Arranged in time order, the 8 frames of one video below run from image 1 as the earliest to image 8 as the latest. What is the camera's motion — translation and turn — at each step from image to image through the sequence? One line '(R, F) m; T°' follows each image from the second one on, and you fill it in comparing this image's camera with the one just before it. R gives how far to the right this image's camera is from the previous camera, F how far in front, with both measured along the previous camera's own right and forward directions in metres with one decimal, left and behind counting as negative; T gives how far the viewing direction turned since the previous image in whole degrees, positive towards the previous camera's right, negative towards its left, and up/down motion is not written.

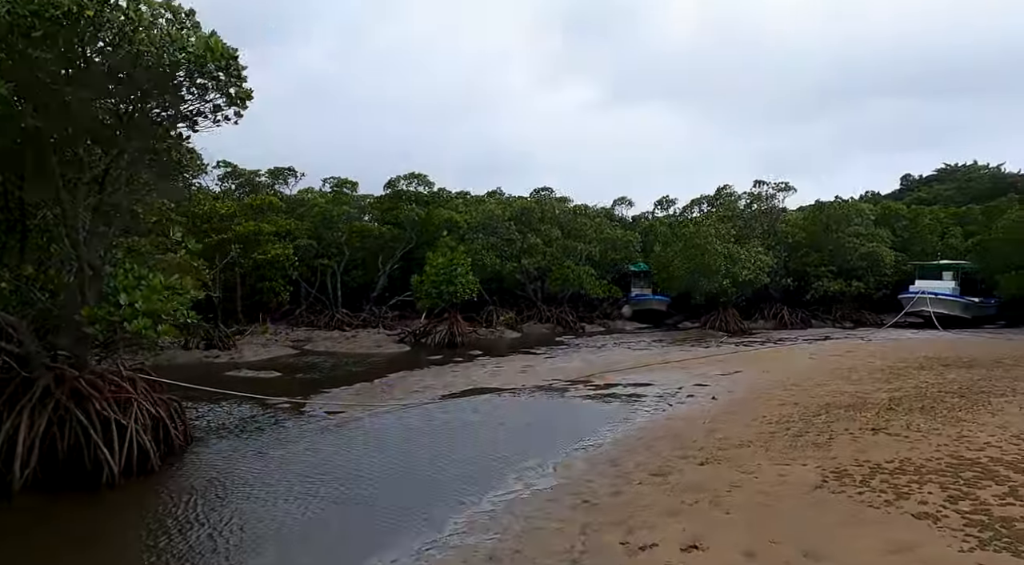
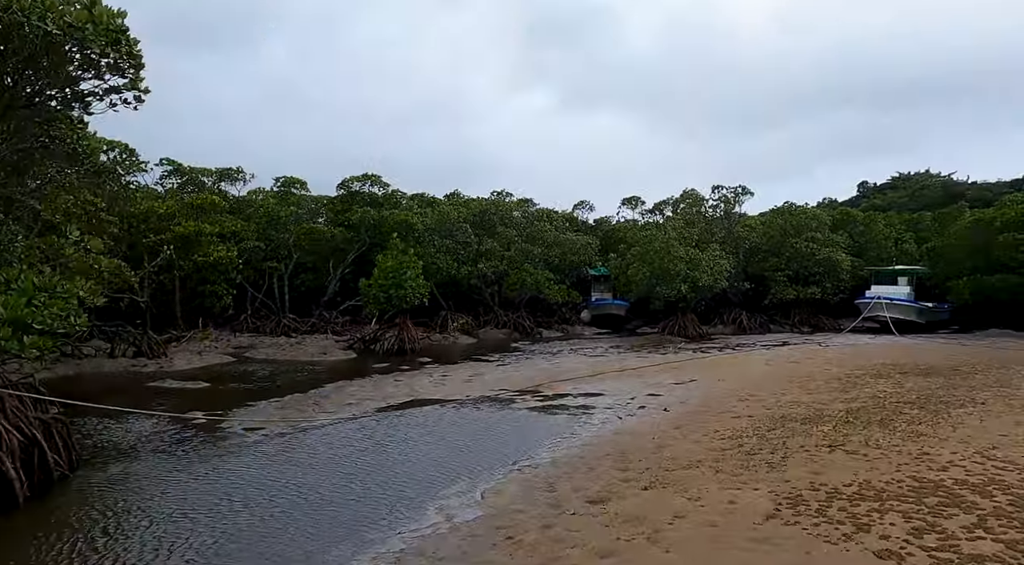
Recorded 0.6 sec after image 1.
(+0.5, +0.9) m; +3°
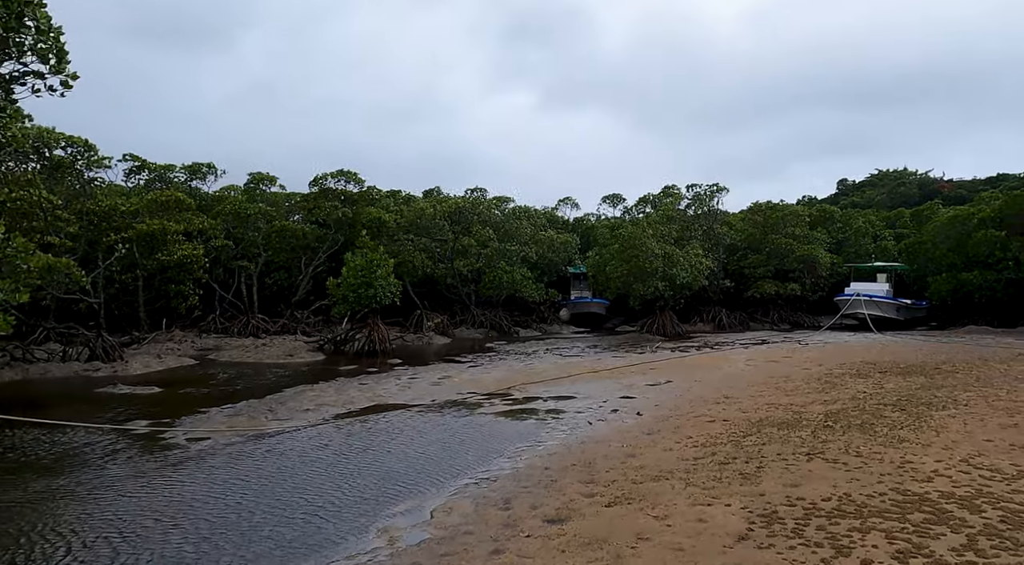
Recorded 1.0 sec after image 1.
(+0.3, +0.6) m; +1°
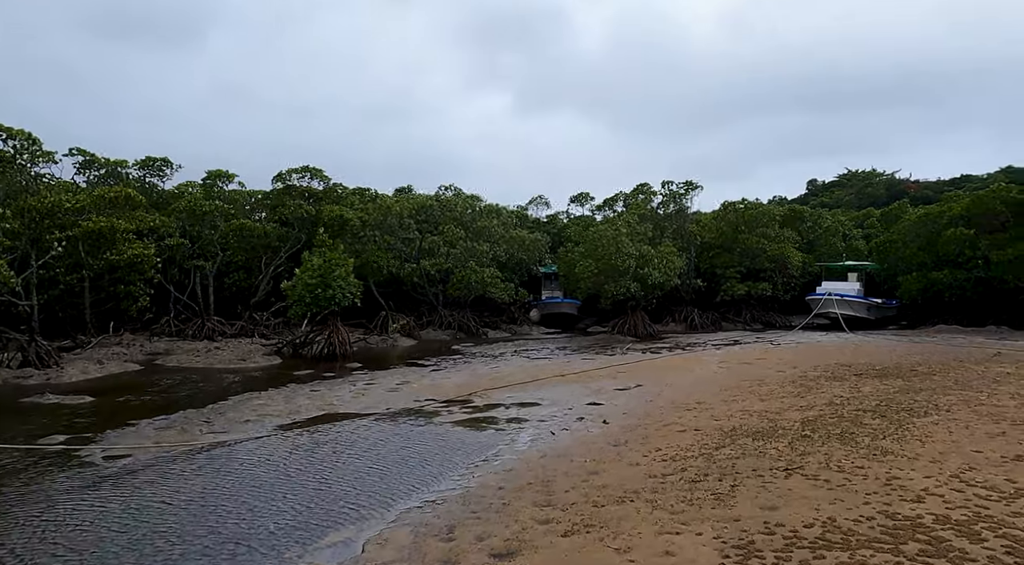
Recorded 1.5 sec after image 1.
(+0.3, +0.8) m; +2°
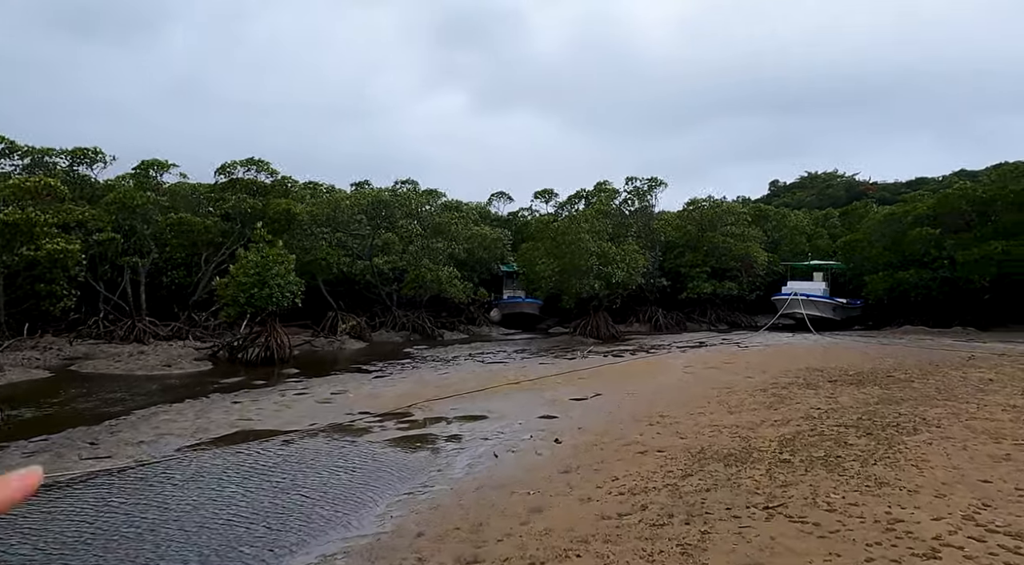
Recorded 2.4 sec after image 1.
(+0.4, +1.4) m; +3°
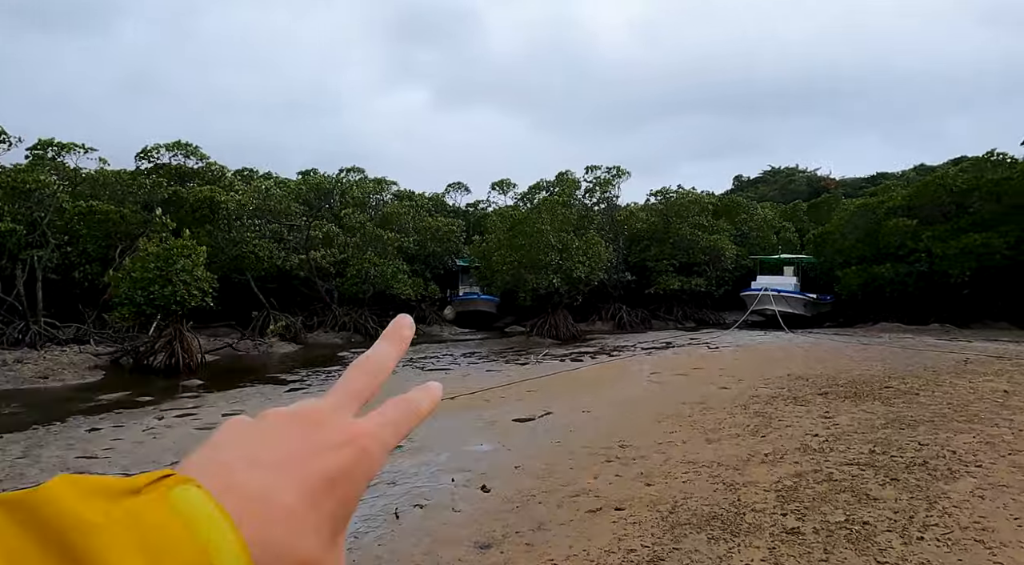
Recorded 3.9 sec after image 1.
(+0.6, +2.3) m; +3°
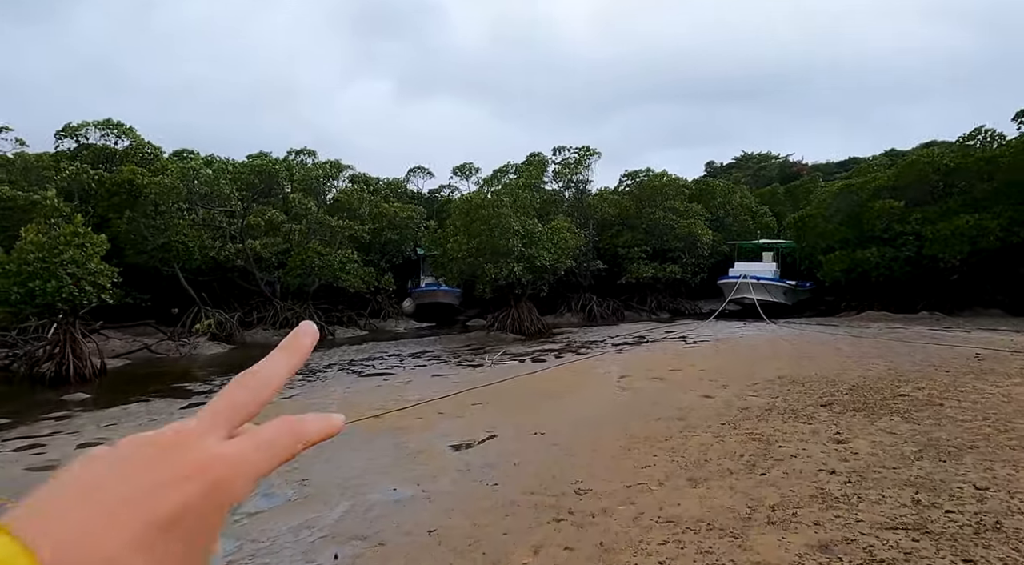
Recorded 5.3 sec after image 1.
(+0.6, +2.2) m; +2°
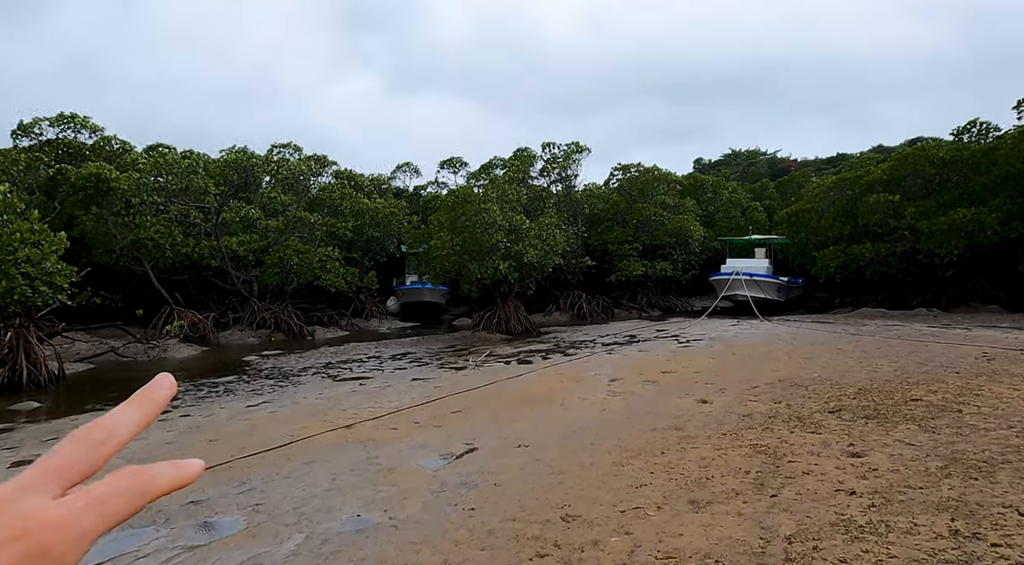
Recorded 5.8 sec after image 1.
(+0.1, +0.8) m; +1°
